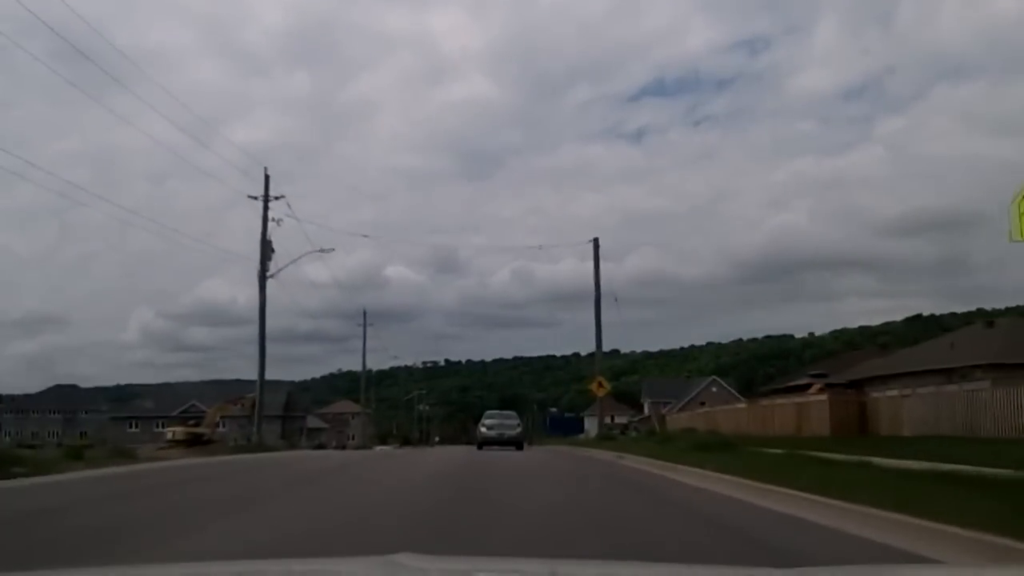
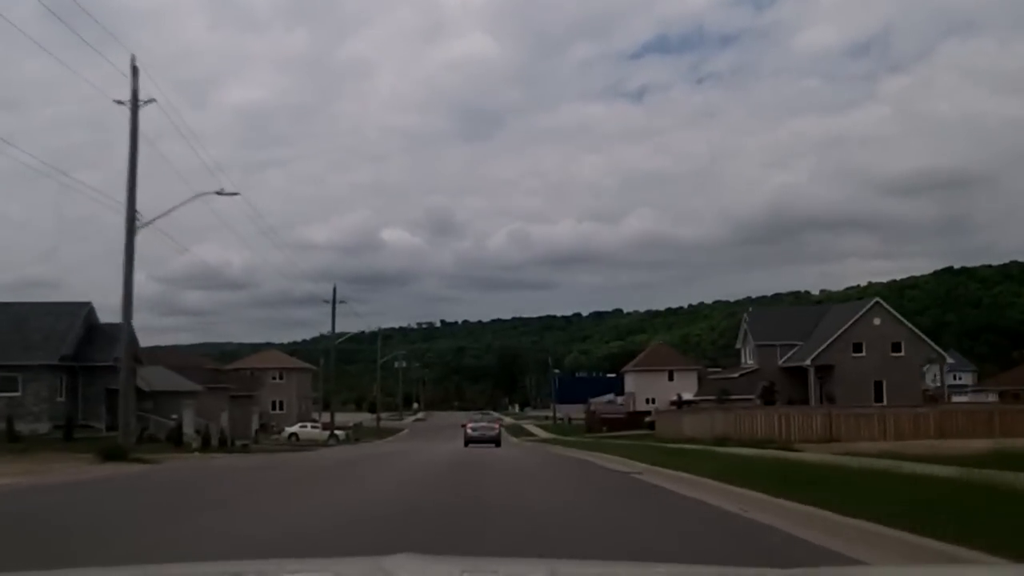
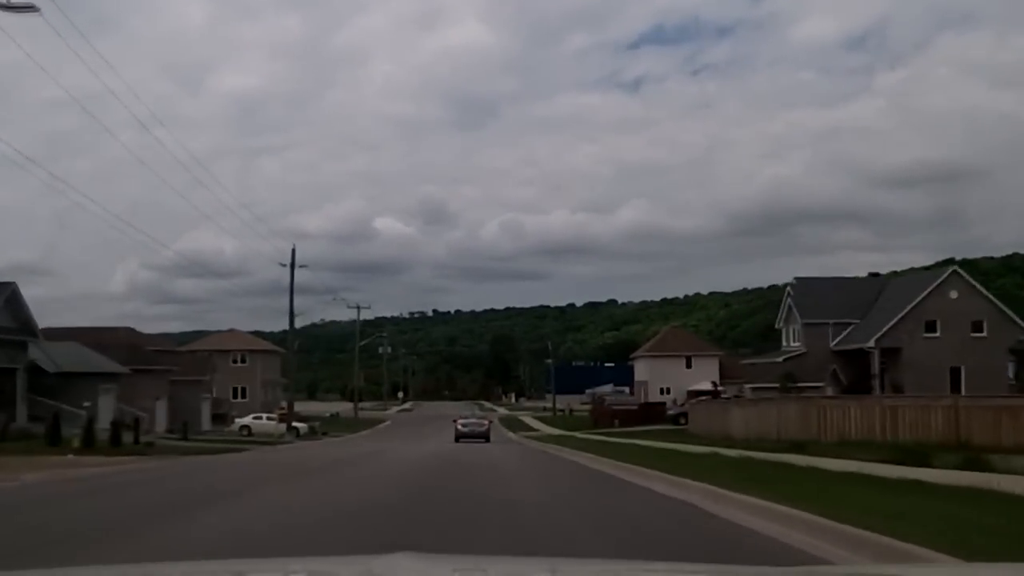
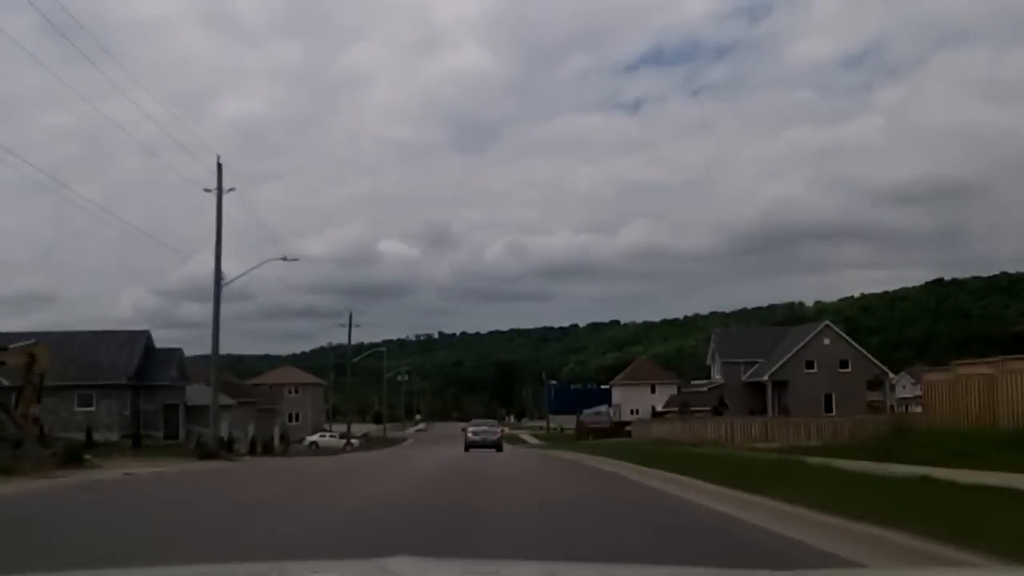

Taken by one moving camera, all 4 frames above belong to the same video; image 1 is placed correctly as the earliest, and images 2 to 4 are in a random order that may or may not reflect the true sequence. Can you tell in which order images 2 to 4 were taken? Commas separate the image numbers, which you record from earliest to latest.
4, 2, 3
